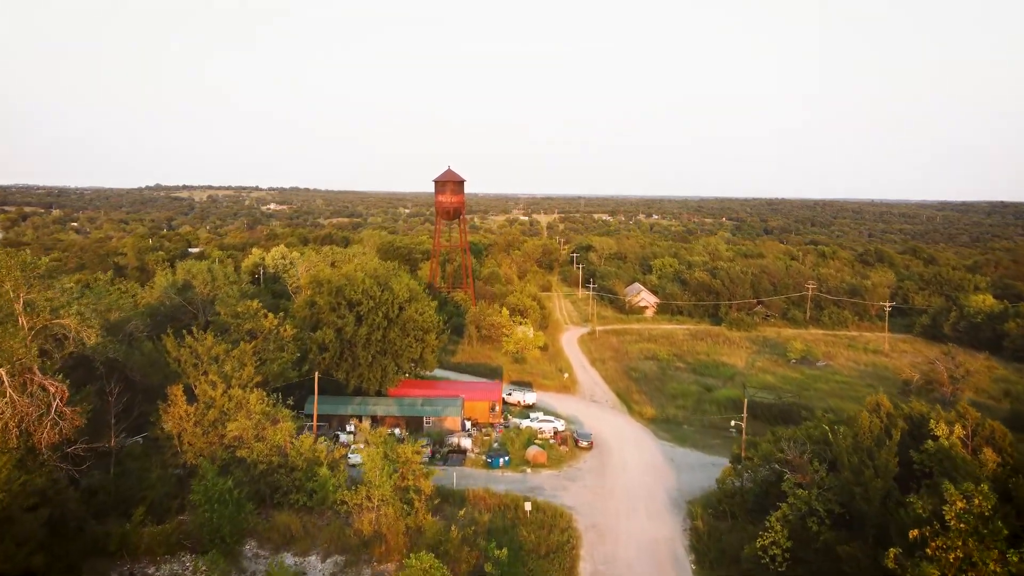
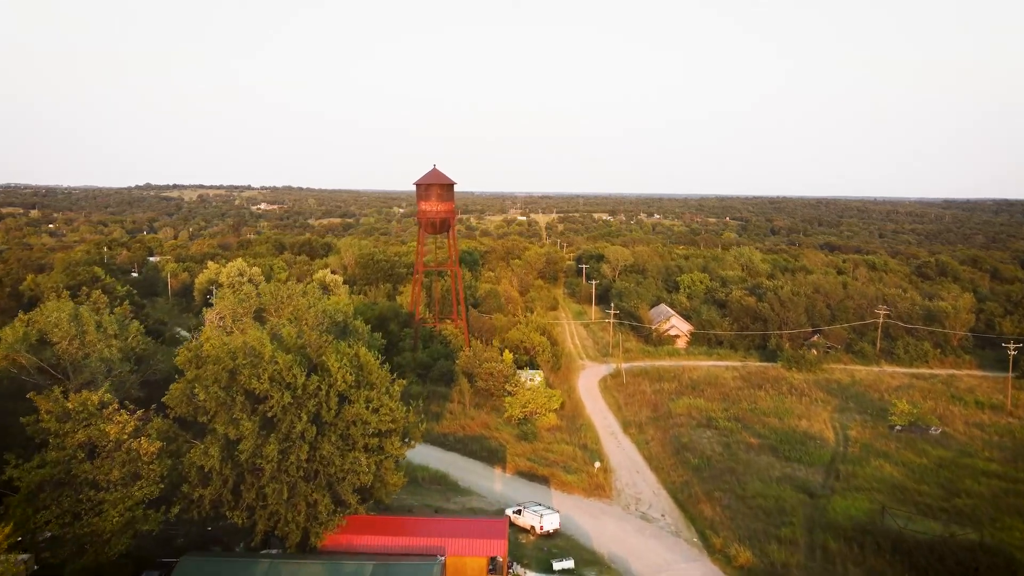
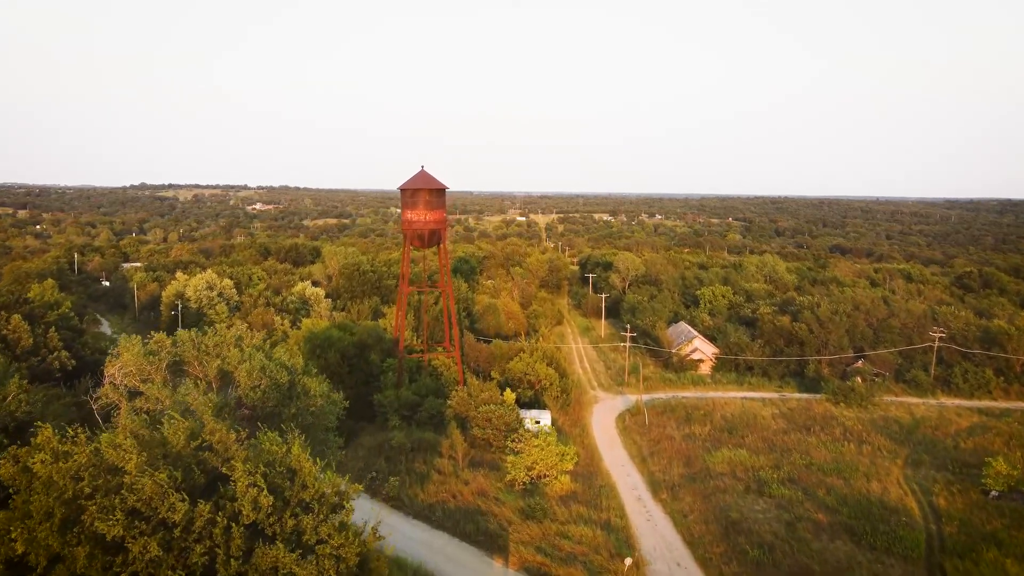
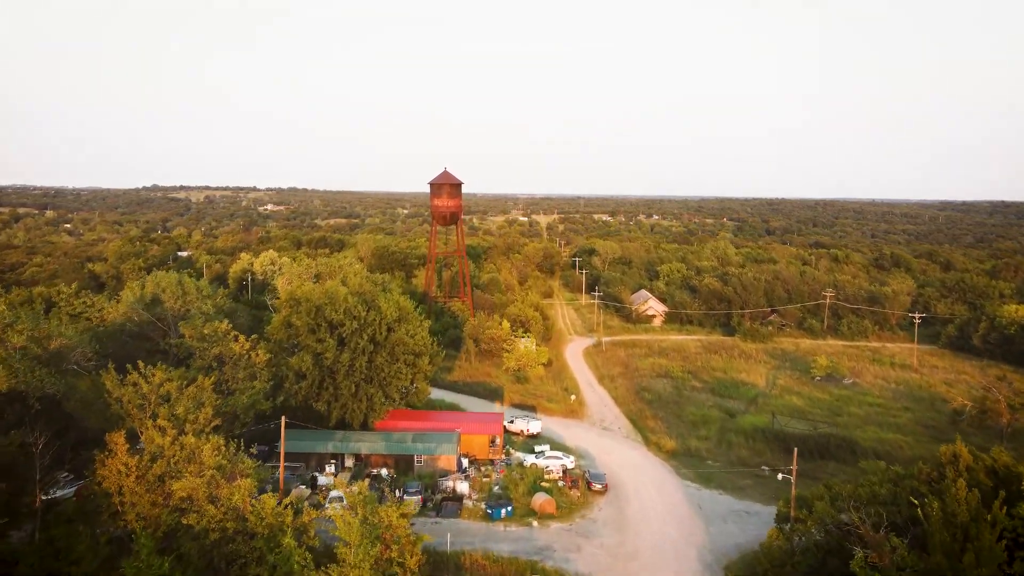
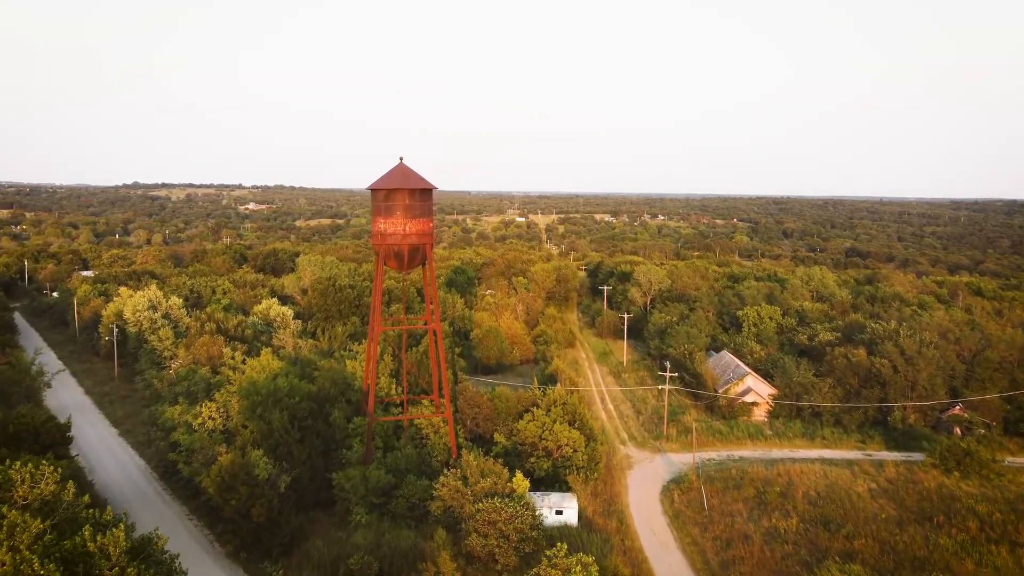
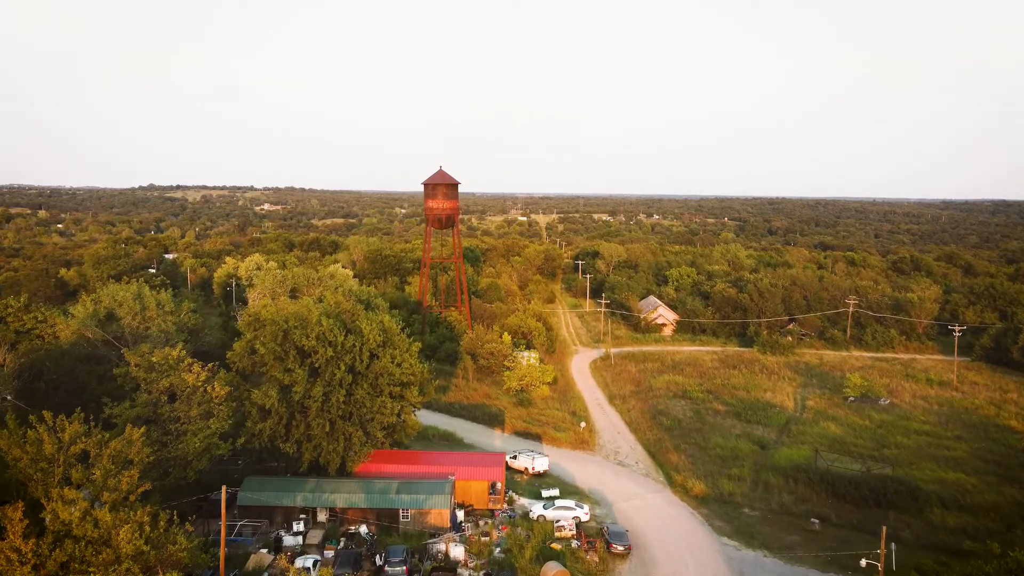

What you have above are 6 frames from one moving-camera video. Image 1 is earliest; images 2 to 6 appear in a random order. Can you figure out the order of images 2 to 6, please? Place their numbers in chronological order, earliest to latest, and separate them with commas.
4, 6, 2, 3, 5
